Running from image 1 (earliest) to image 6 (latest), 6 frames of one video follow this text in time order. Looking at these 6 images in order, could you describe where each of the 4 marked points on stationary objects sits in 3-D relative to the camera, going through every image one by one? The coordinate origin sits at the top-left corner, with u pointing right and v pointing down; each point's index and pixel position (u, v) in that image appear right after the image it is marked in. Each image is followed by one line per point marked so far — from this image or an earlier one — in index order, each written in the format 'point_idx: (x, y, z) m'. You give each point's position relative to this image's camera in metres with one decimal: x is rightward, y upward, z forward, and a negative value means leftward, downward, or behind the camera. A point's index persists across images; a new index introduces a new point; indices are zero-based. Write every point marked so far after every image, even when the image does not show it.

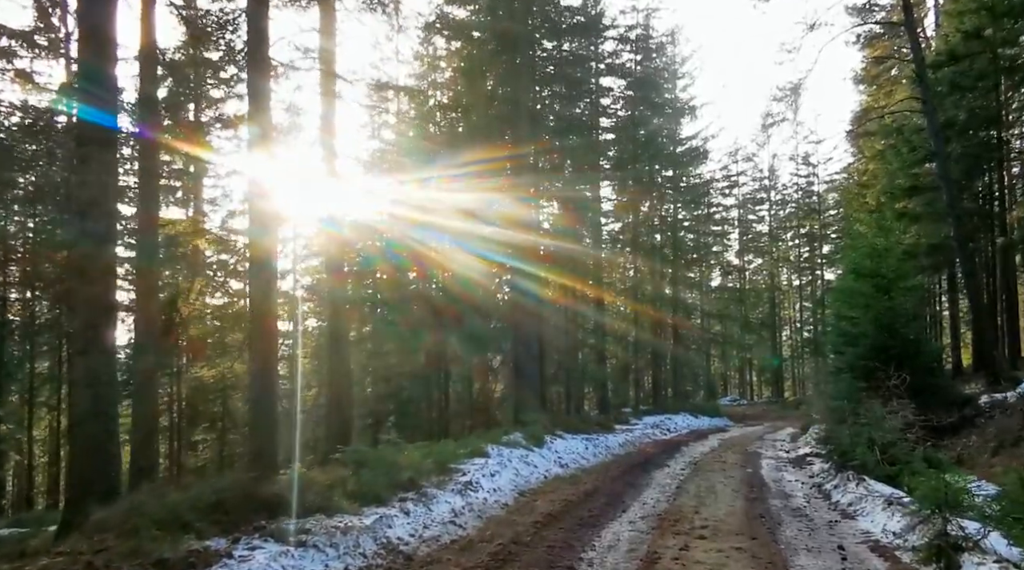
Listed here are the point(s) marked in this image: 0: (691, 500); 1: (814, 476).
0: (+2.5, -3.3, +13.3) m
1: (+5.4, -3.5, +16.1) m
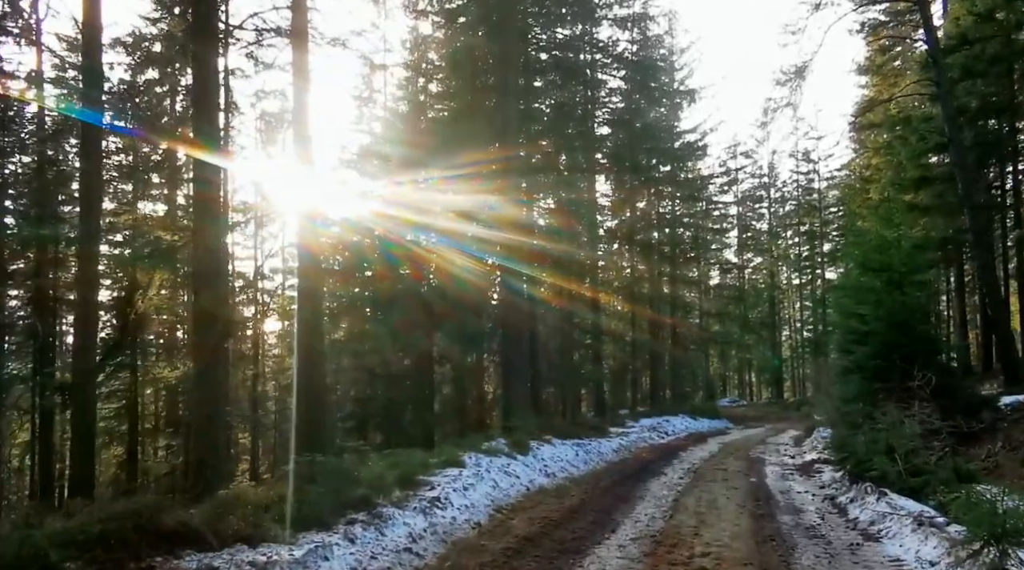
0: (+2.3, -3.2, +12.2) m
1: (+5.1, -3.4, +15.0) m
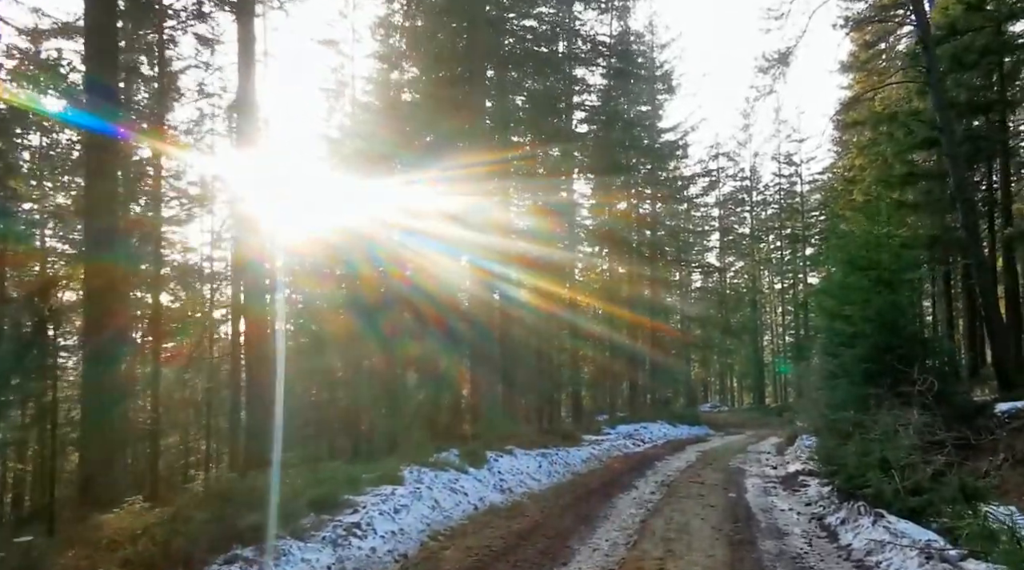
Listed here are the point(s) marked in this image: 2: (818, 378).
0: (+1.8, -3.1, +11.1) m
1: (+4.5, -3.3, +14.0) m
2: (+6.4, -1.9, +19.2) m
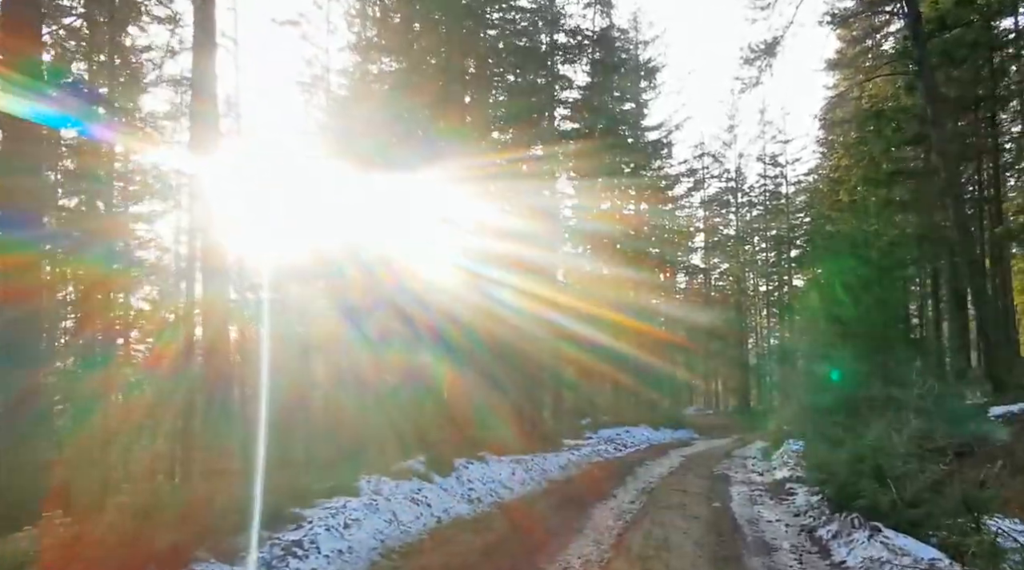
0: (+1.5, -3.1, +10.5) m
1: (+4.2, -3.3, +13.4) m
2: (+5.9, -1.9, +18.7) m
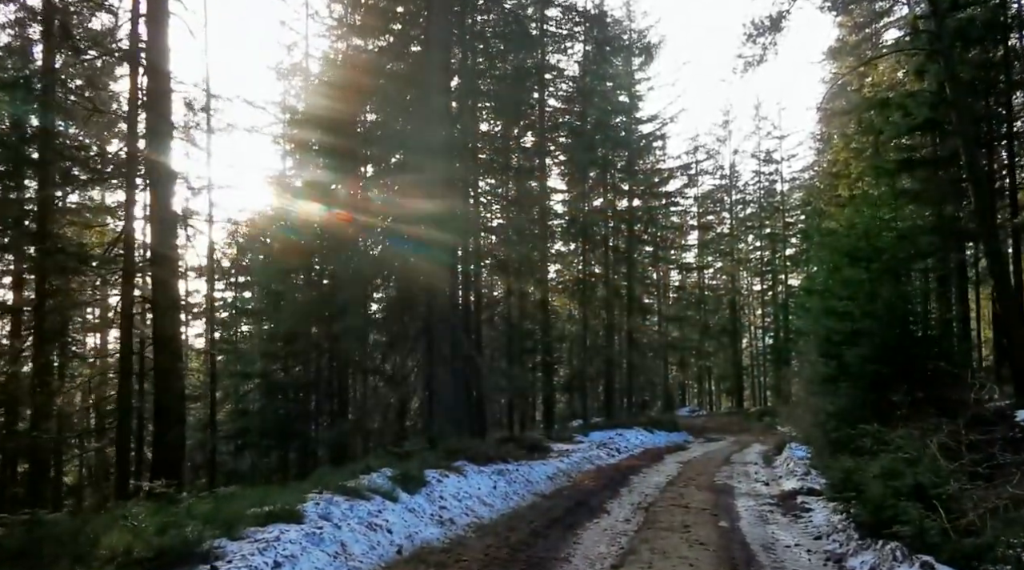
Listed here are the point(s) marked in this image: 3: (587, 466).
0: (+1.3, -3.0, +9.3) m
1: (+3.9, -3.2, +12.2) m
2: (+5.7, -1.8, +17.5) m
3: (+1.5, -3.6, +18.8) m
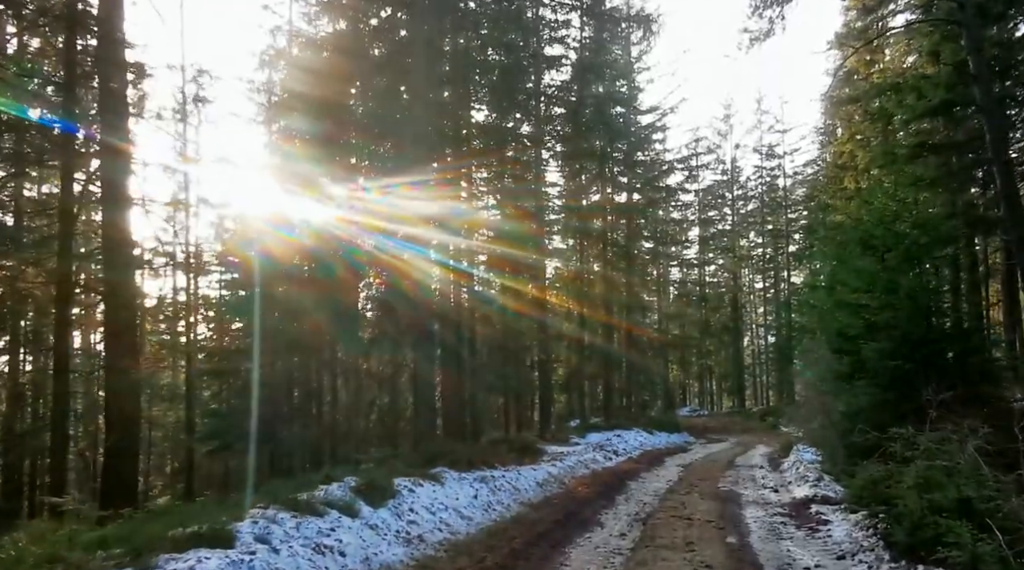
0: (+1.1, -2.8, +8.3) m
1: (+3.8, -3.1, +11.2) m
2: (+5.5, -1.7, +16.5) m
3: (+1.4, -3.5, +17.8) m
